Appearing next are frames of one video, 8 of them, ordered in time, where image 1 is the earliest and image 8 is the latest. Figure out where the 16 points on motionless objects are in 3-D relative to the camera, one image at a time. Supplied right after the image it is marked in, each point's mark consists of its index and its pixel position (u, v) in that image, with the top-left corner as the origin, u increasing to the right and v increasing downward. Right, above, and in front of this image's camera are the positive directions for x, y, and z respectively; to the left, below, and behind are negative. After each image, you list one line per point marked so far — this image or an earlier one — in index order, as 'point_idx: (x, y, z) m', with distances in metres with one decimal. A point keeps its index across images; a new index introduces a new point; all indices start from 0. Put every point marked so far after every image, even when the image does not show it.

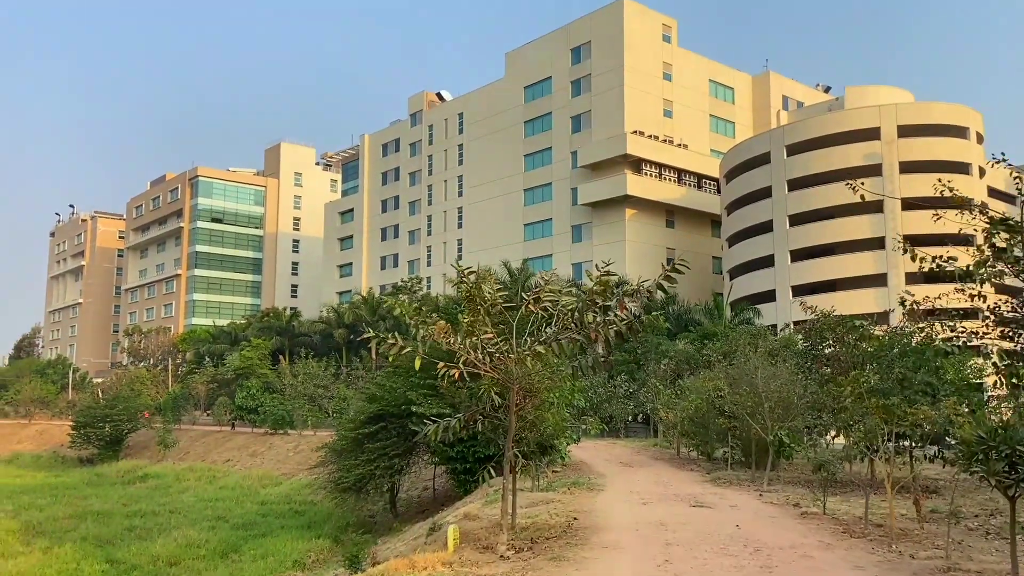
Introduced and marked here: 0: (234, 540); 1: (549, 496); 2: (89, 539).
0: (-6.1, -5.5, +17.3) m
1: (+0.5, -3.0, +11.2) m
2: (-9.3, -5.5, +17.3) m
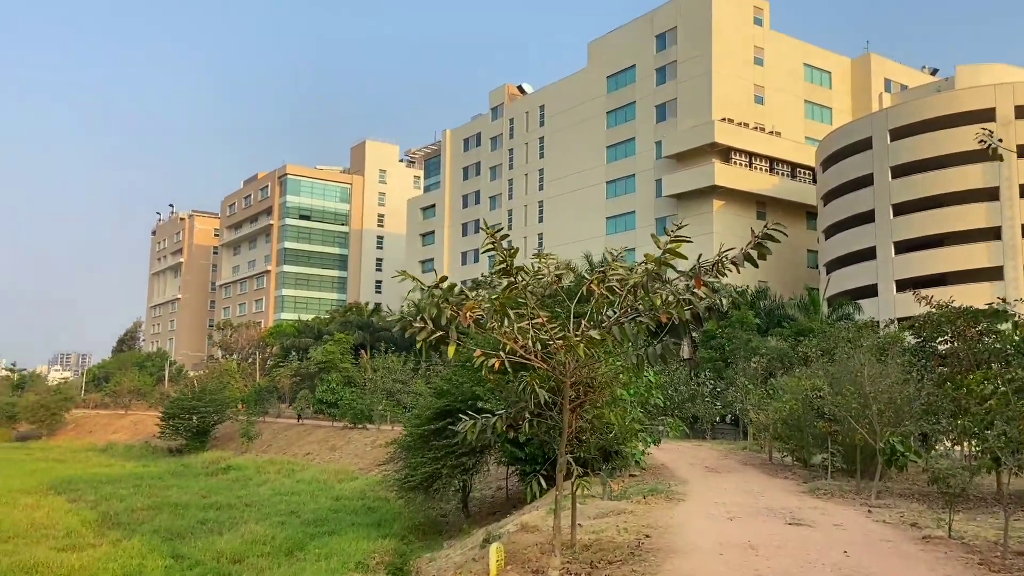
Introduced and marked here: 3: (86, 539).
0: (-4.5, -5.3, +16.8) m
1: (+1.4, -2.8, +10.0) m
2: (-7.7, -5.3, +17.2) m
3: (-8.7, -5.1, +16.0) m
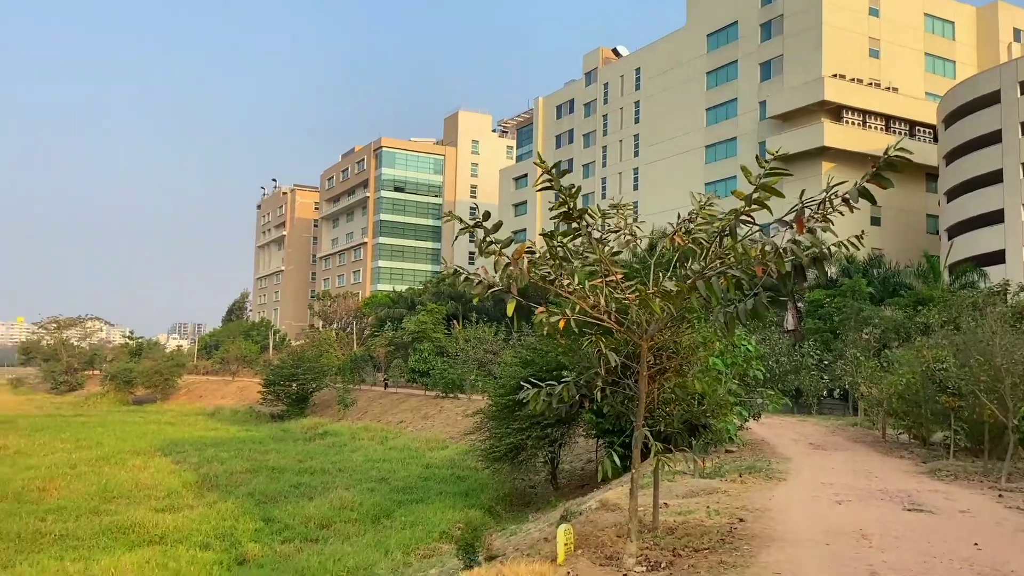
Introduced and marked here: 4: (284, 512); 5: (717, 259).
0: (-2.6, -4.6, +16.7) m
1: (+2.4, -2.3, +9.2) m
2: (-5.7, -4.6, +17.5) m
3: (-6.9, -4.4, +16.5) m
4: (-4.5, -4.5, +15.7) m
5: (+1.4, +0.2, +5.4) m
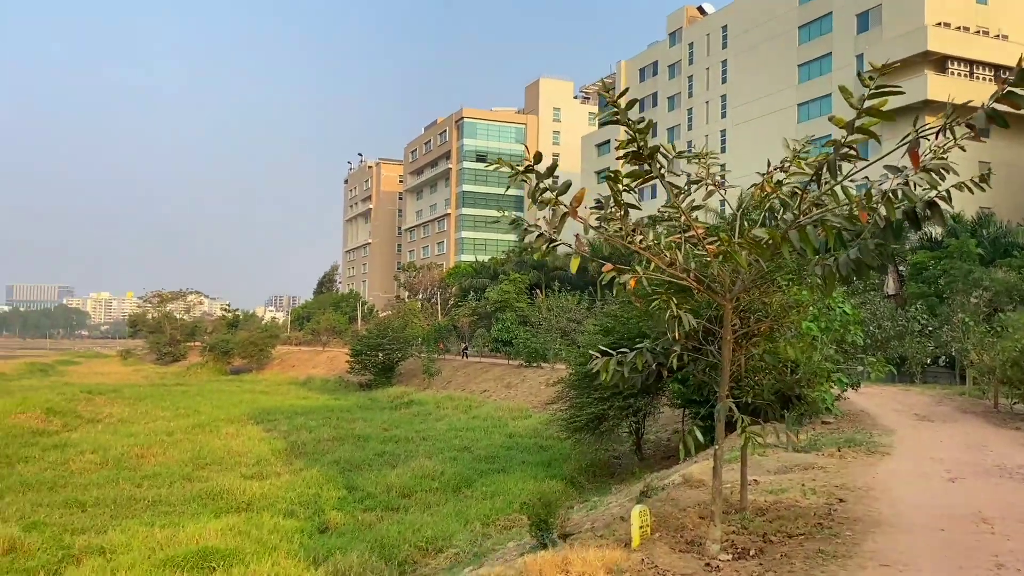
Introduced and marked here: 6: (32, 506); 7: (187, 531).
0: (-0.9, -3.9, +16.6) m
1: (+3.2, -1.8, +8.5) m
2: (-3.9, -4.0, +17.8) m
3: (-5.1, -3.8, +16.8) m
4: (-2.9, -3.9, +15.8) m
5: (+1.8, +0.5, +4.8) m
6: (-6.9, -3.1, +11.3) m
7: (-4.2, -3.1, +10.1) m
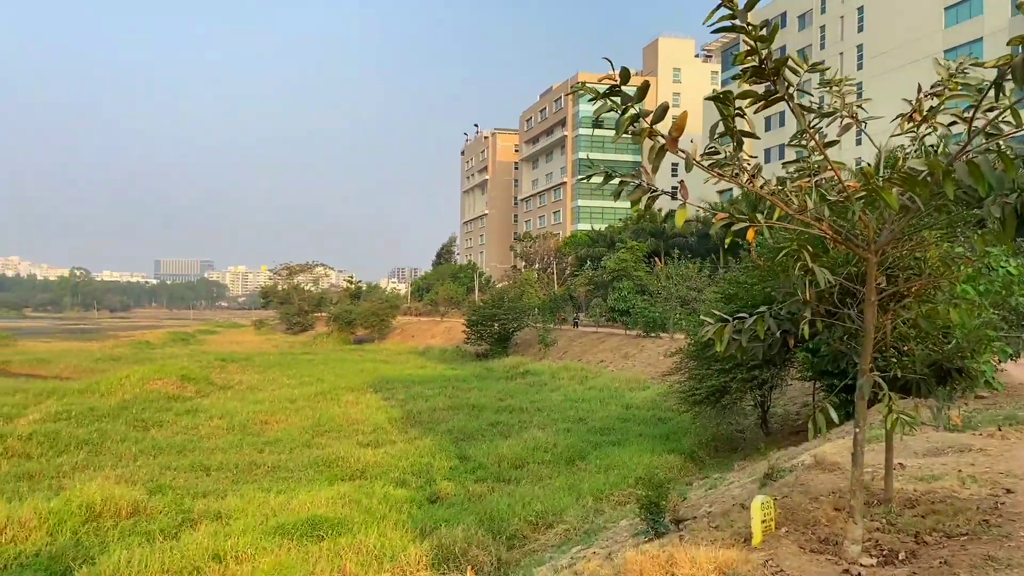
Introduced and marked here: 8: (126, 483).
0: (+1.5, -3.3, +16.2) m
1: (+4.3, -1.4, +7.5) m
2: (-1.3, -3.3, +17.8) m
3: (-2.7, -3.2, +17.0) m
4: (-0.7, -3.2, +15.6) m
5: (+2.3, +0.7, +3.9) m
6: (-5.3, -2.7, +11.7) m
7: (-2.8, -2.7, +10.2) m
8: (-5.1, -2.6, +10.4) m
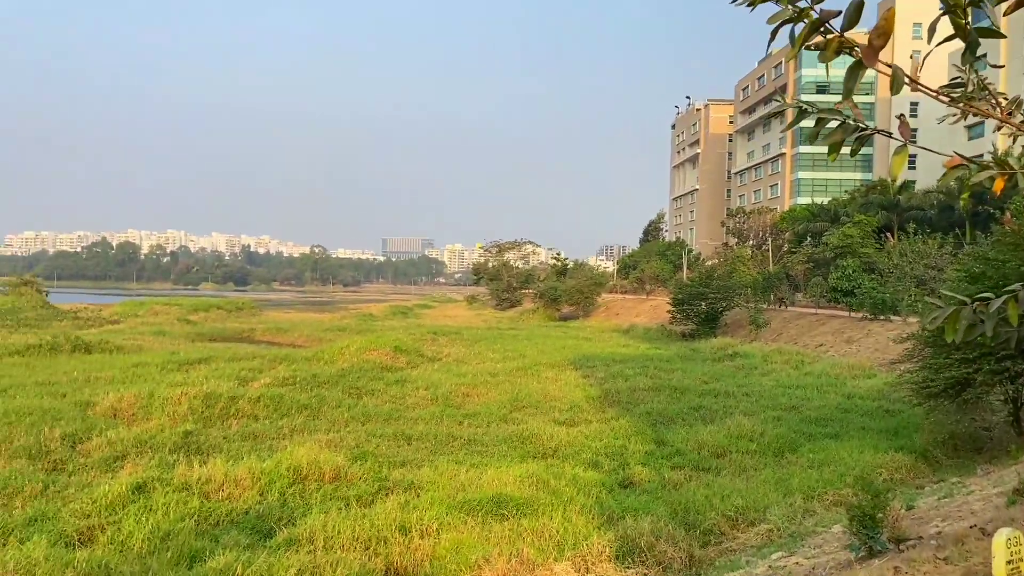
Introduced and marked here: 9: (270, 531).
0: (+5.3, -2.8, +14.9) m
1: (+5.8, -1.3, +5.7) m
2: (+3.1, -2.8, +17.1) m
3: (+1.5, -2.7, +16.8) m
4: (+3.2, -2.8, +14.9) m
5: (+3.0, +0.8, +2.7) m
6: (-2.3, -2.3, +12.3) m
7: (-0.3, -2.4, +10.2) m
8: (-2.5, -2.3, +11.1) m
9: (-2.3, -2.3, +7.3) m
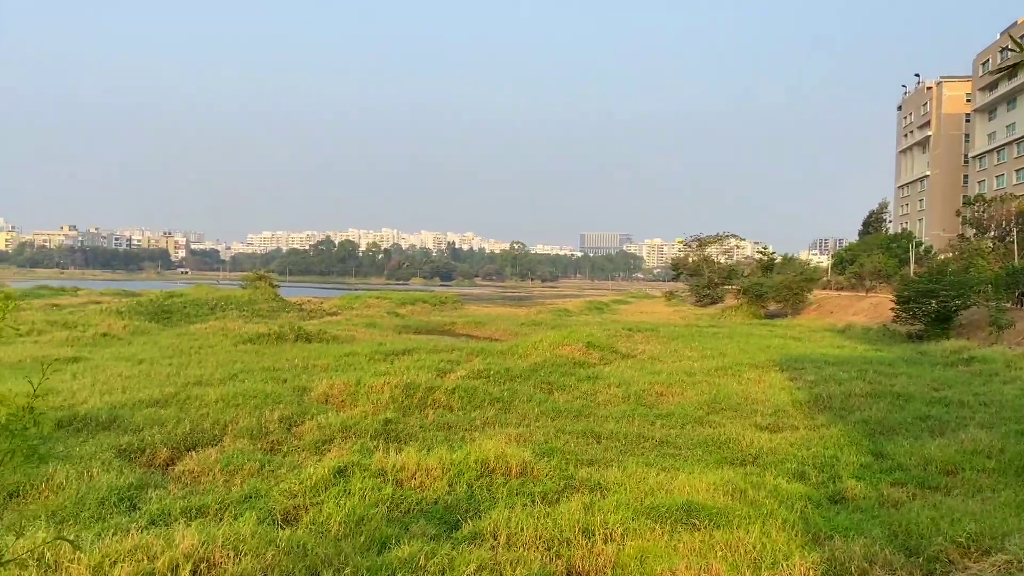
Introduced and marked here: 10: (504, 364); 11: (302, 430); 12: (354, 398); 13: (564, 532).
0: (+8.7, -2.8, +12.9) m
1: (+6.9, -1.3, +3.8) m
2: (+7.1, -2.7, +15.6) m
3: (+5.5, -2.6, +15.6) m
4: (+6.6, -2.7, +13.4) m
5: (+3.4, +0.8, +1.6) m
6: (+0.7, -2.2, +12.3) m
7: (+2.1, -2.4, +9.7) m
8: (+0.1, -2.2, +11.1) m
9: (-0.5, -2.2, +7.4) m
10: (-0.2, -1.8, +18.5) m
11: (-2.7, -1.8, +10.1) m
12: (-2.5, -1.8, +12.7) m
13: (+0.5, -2.2, +7.2) m
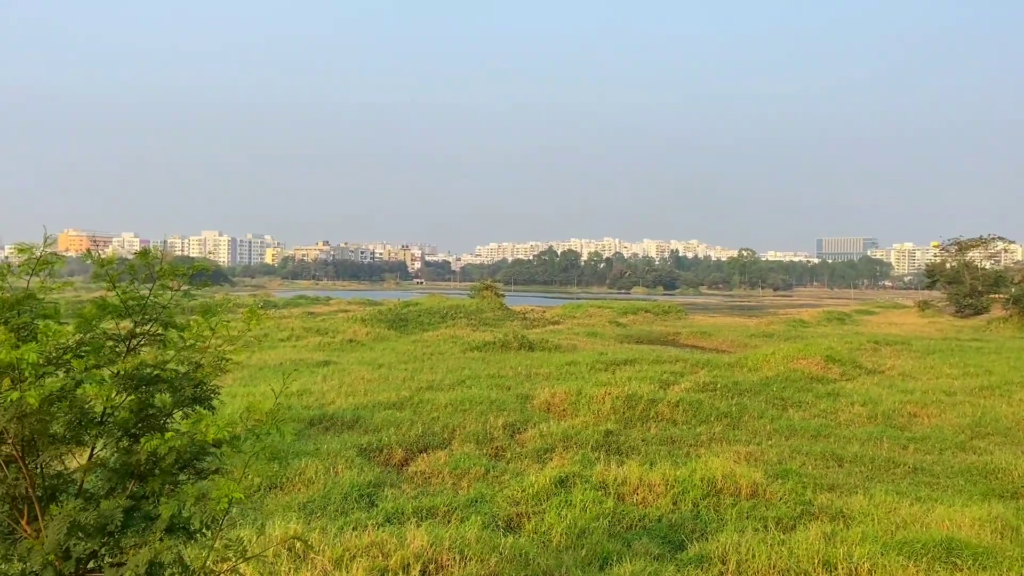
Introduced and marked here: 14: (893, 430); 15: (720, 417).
0: (+11.9, -2.9, +9.8) m
1: (+7.6, -1.3, +1.6) m
2: (+11.1, -2.8, +12.9) m
3: (+9.6, -2.8, +13.3) m
4: (+10.0, -2.9, +10.9) m
5: (+3.7, +0.8, +0.5) m
6: (+4.0, -2.4, +11.5) m
7: (+4.6, -2.5, +8.6) m
8: (+3.2, -2.3, +10.5) m
9: (+1.5, -2.3, +7.1) m
10: (+4.9, -2.0, +17.6) m
11: (+0.2, -2.0, +10.3) m
12: (+1.0, -1.9, +12.7) m
13: (+2.4, -2.3, +6.6) m
14: (+6.7, -2.5, +14.0) m
15: (+3.4, -2.1, +13.1) m
